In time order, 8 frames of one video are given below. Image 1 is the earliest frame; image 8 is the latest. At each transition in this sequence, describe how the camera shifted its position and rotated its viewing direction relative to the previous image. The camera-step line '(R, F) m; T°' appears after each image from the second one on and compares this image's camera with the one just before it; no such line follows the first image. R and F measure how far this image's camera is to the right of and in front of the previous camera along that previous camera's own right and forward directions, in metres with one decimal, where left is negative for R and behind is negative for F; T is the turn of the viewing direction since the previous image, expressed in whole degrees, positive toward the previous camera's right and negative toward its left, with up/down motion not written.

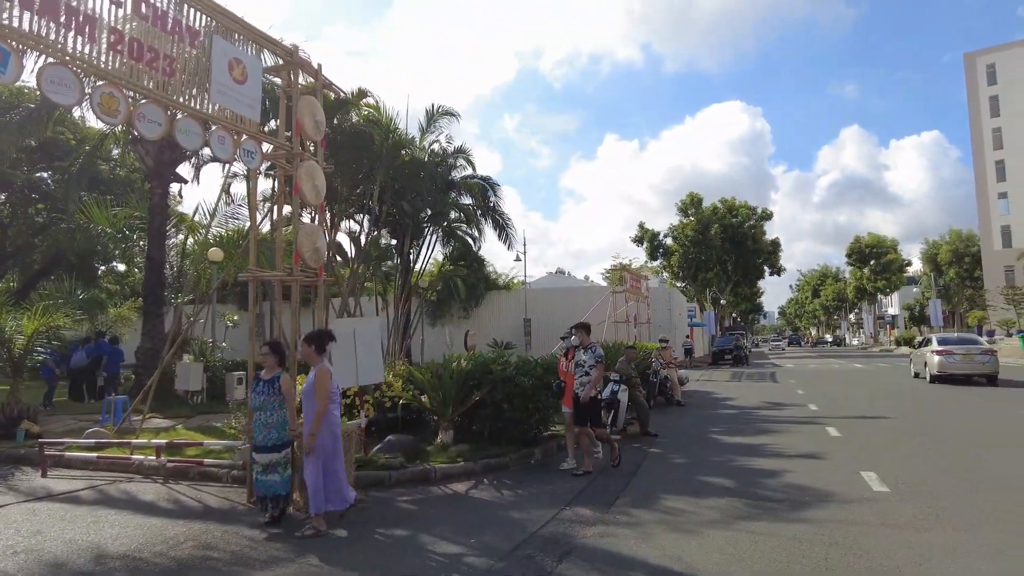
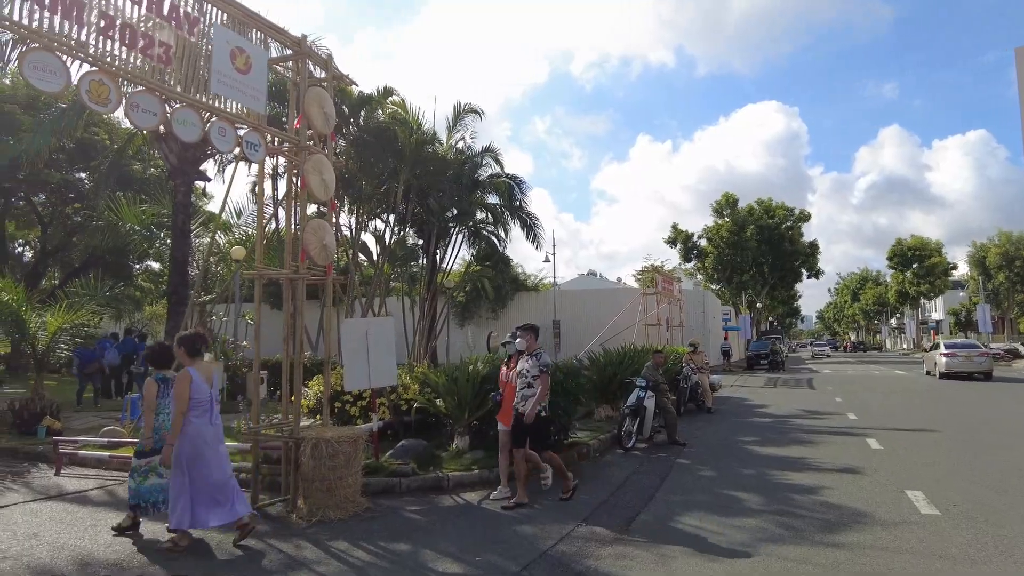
(+0.2, +0.4) m; -3°
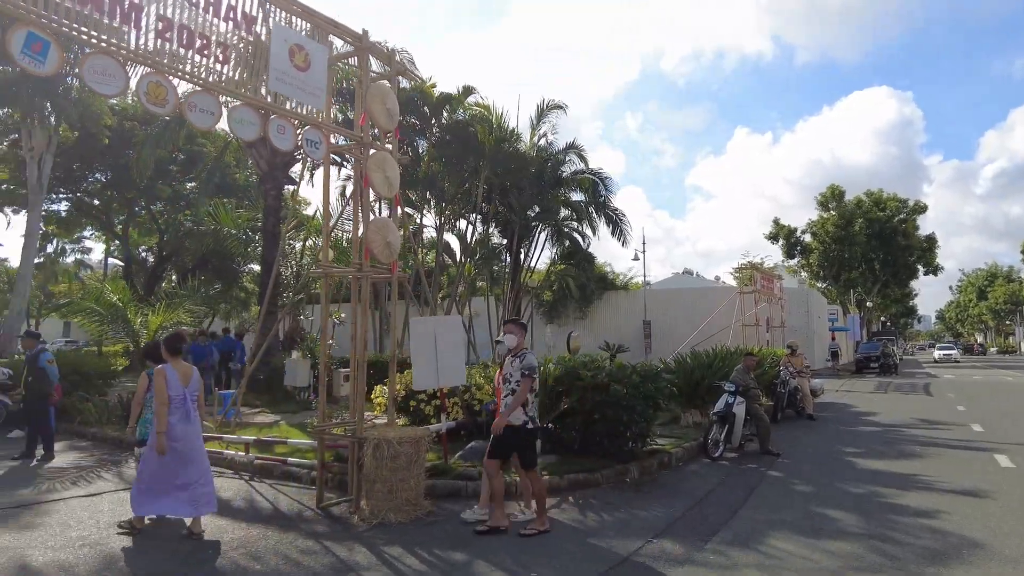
(+0.3, +0.4) m; -8°
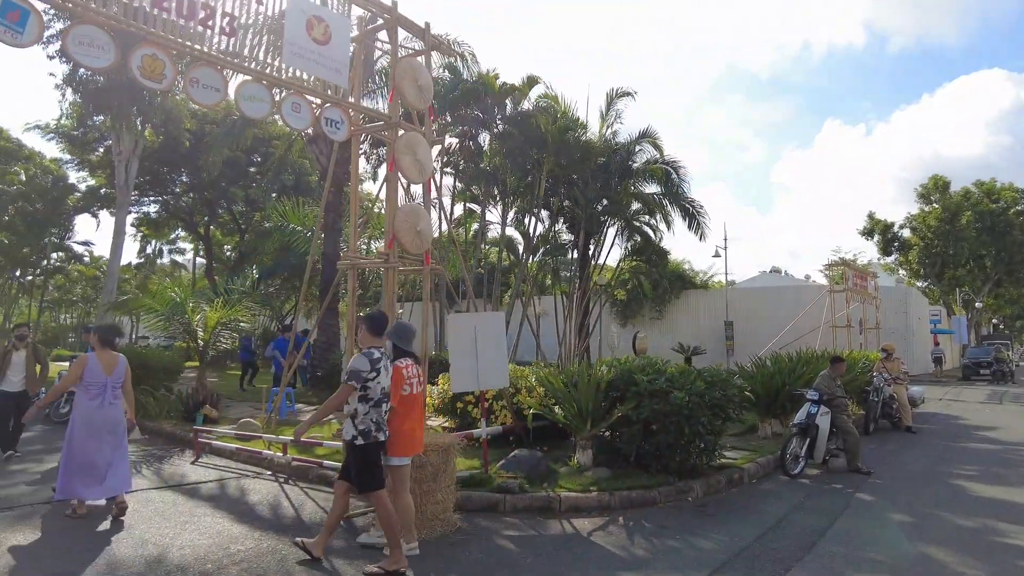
(+0.4, +0.7) m; -7°
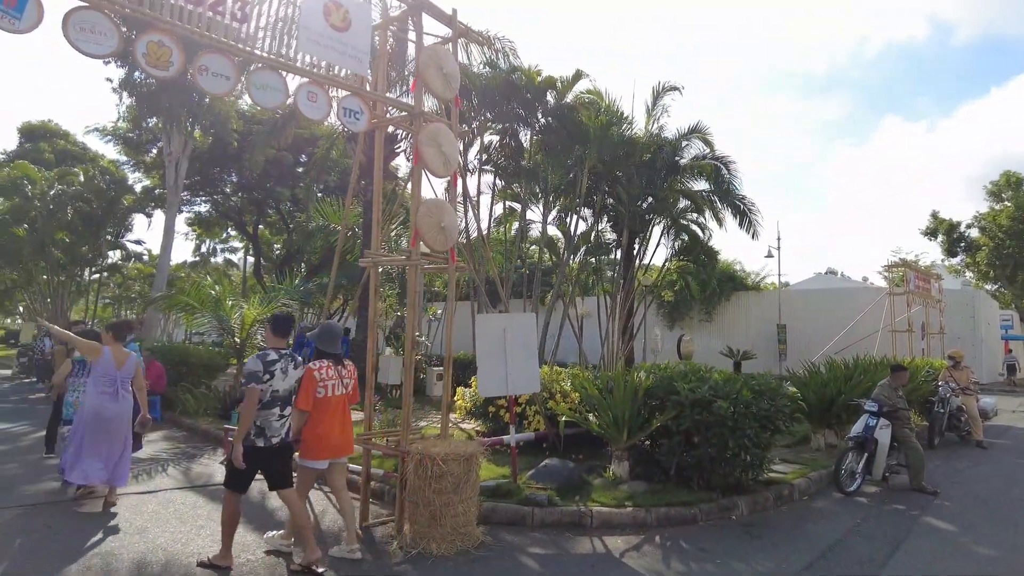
(+0.2, +0.4) m; -4°
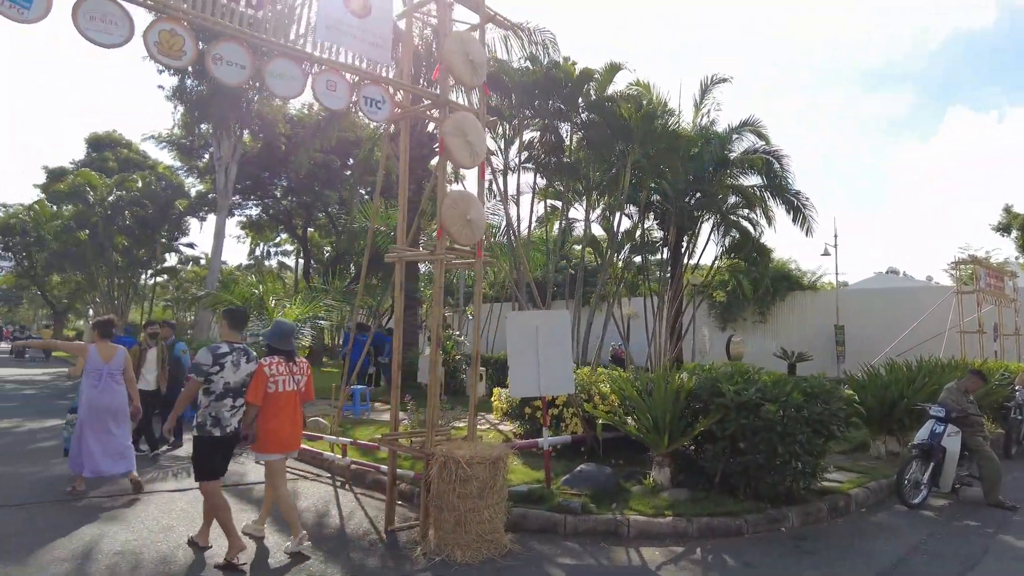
(+0.2, +0.3) m; -4°
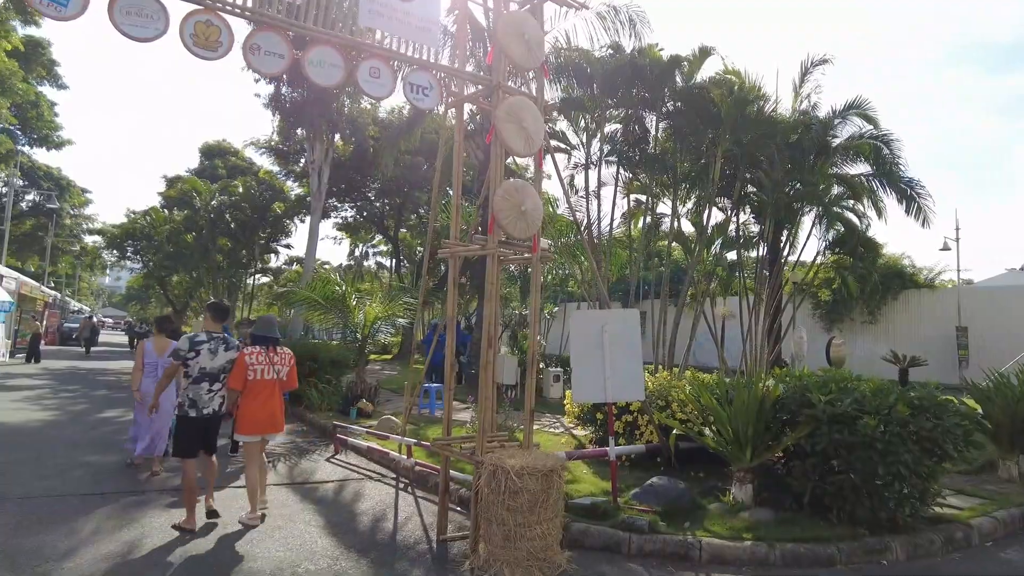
(+0.3, +0.4) m; -8°
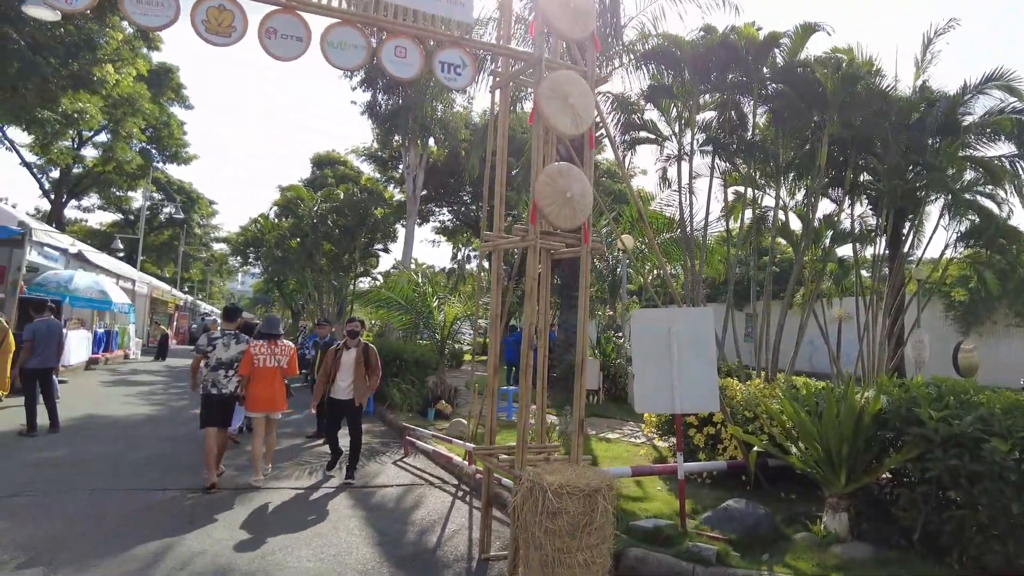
(+0.5, +0.5) m; -9°
